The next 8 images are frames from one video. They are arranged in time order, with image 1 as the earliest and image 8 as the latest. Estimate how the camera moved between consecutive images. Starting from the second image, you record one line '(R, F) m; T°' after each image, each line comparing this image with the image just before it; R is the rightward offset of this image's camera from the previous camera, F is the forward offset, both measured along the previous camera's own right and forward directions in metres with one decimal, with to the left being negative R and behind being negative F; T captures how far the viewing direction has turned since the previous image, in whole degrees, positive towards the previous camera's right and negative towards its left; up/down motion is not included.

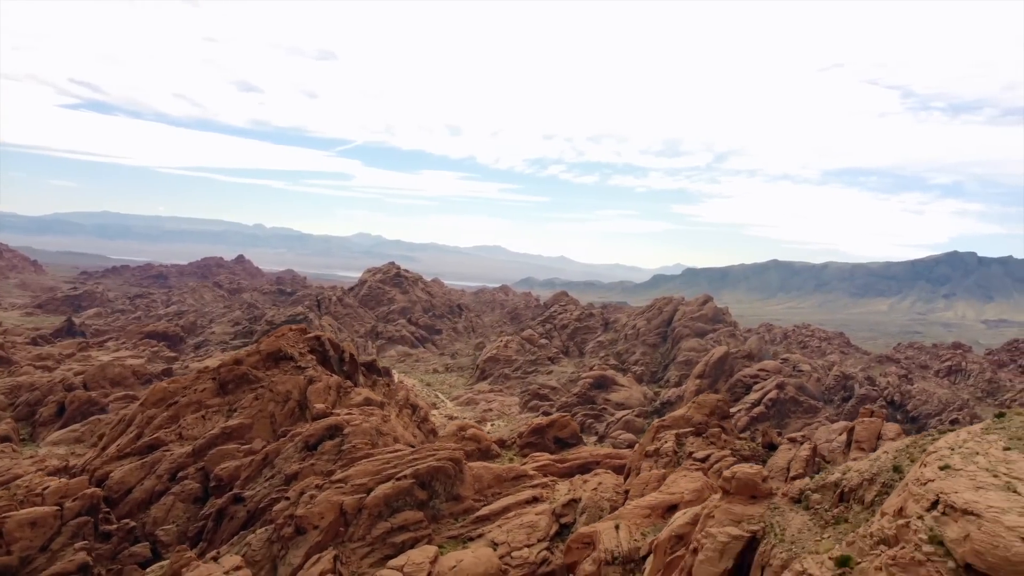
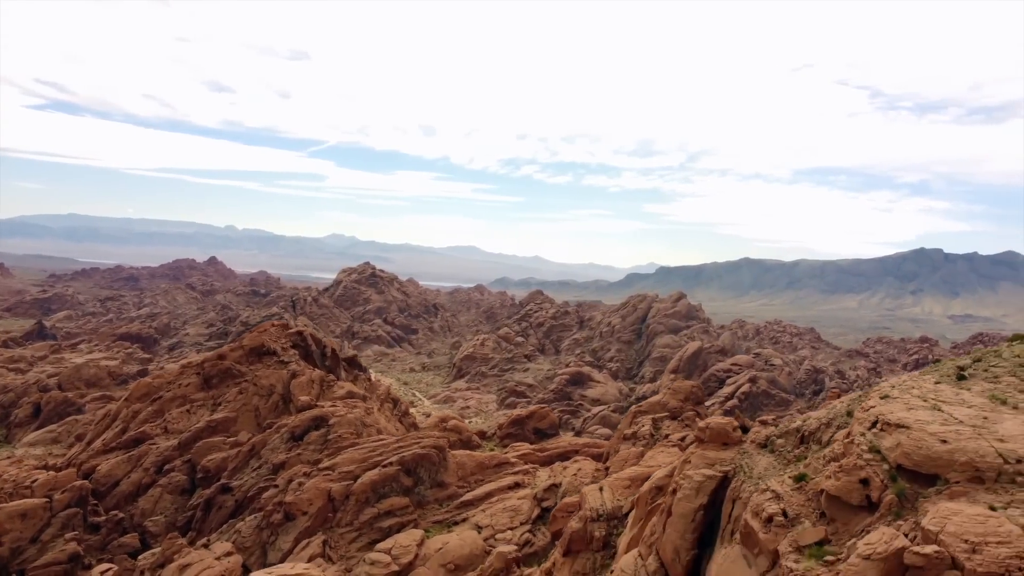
(-0.2, -0.7) m; +2°
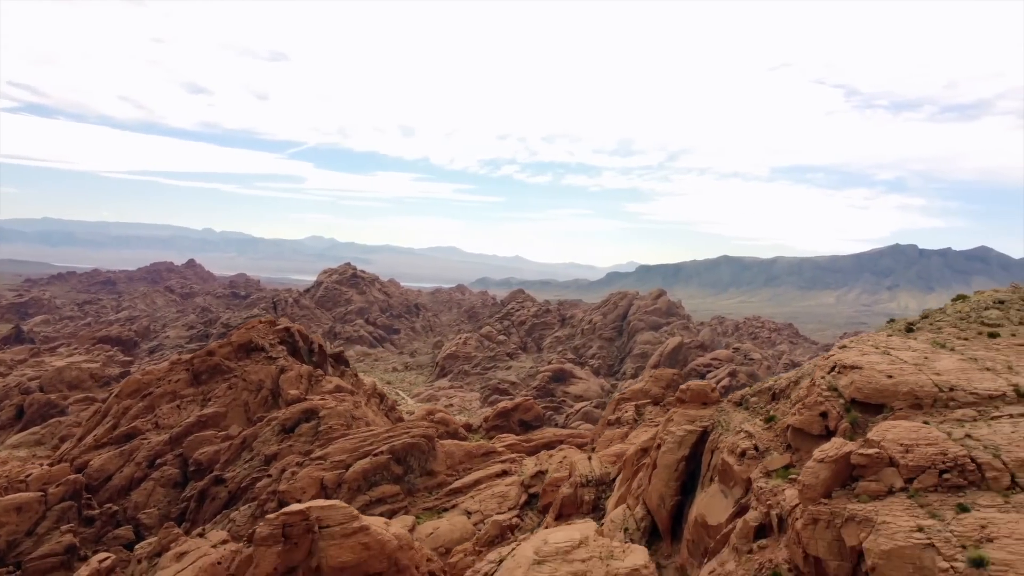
(-0.2, -0.7) m; +1°
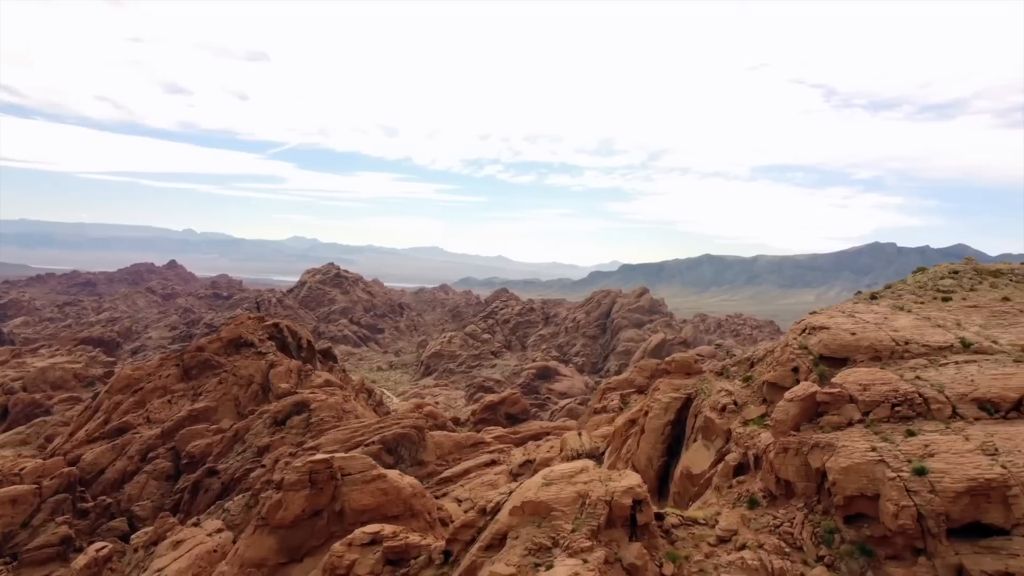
(-0.1, -0.6) m; +1°
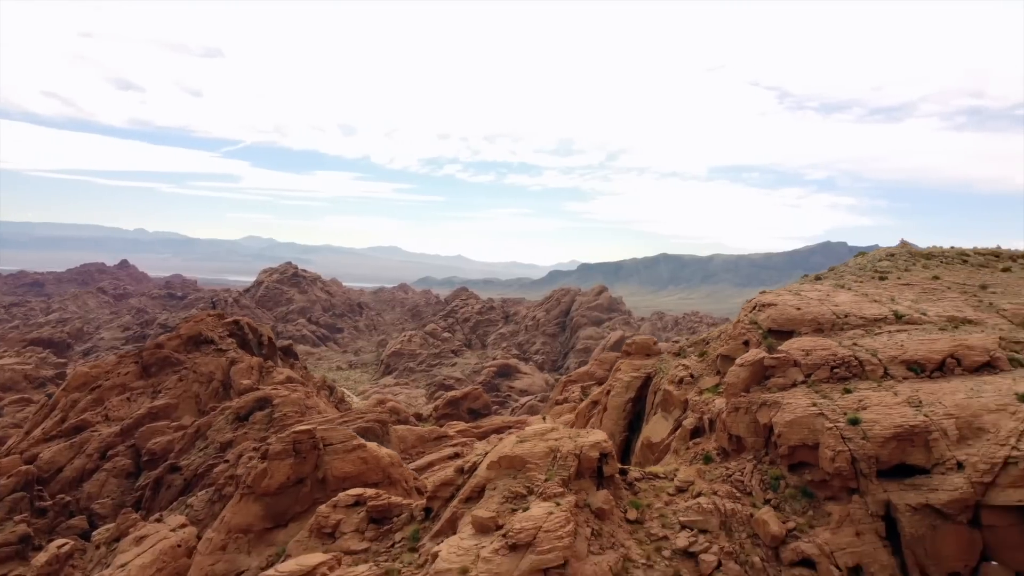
(-0.1, -0.4) m; +3°
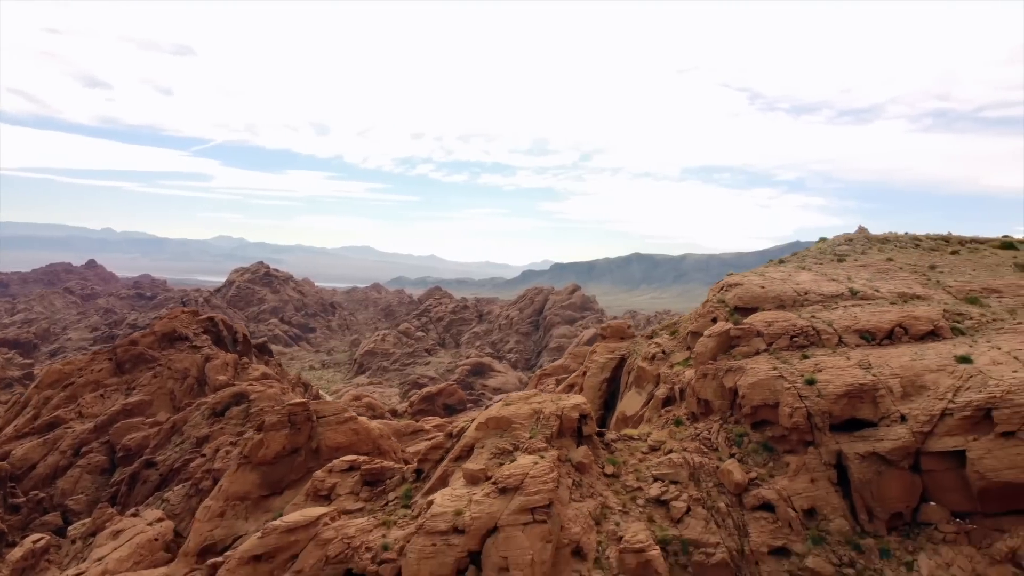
(-0.1, -0.4) m; +2°
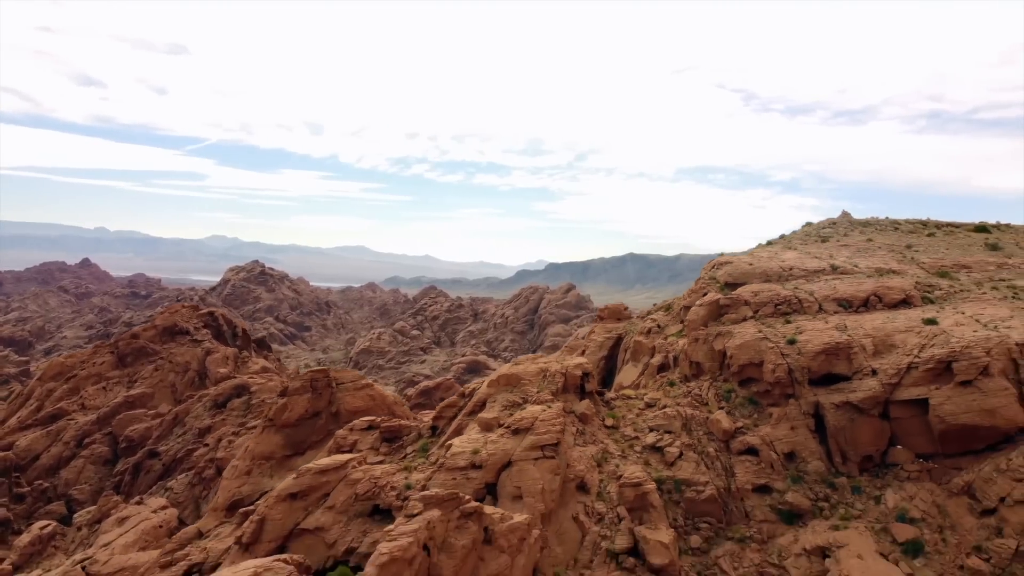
(-0.1, -0.5) m; 0°
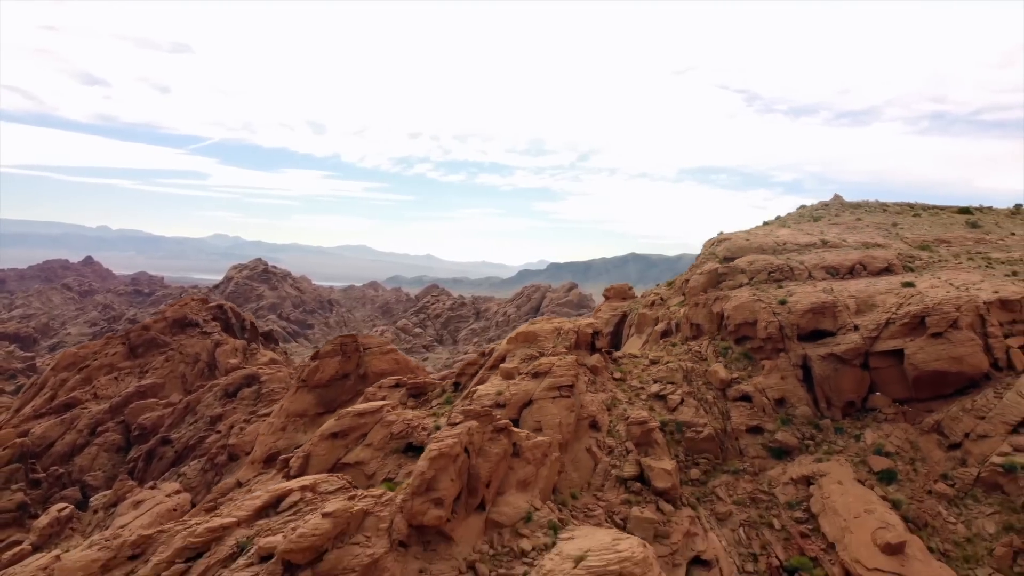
(-0.1, -0.6) m; 0°
